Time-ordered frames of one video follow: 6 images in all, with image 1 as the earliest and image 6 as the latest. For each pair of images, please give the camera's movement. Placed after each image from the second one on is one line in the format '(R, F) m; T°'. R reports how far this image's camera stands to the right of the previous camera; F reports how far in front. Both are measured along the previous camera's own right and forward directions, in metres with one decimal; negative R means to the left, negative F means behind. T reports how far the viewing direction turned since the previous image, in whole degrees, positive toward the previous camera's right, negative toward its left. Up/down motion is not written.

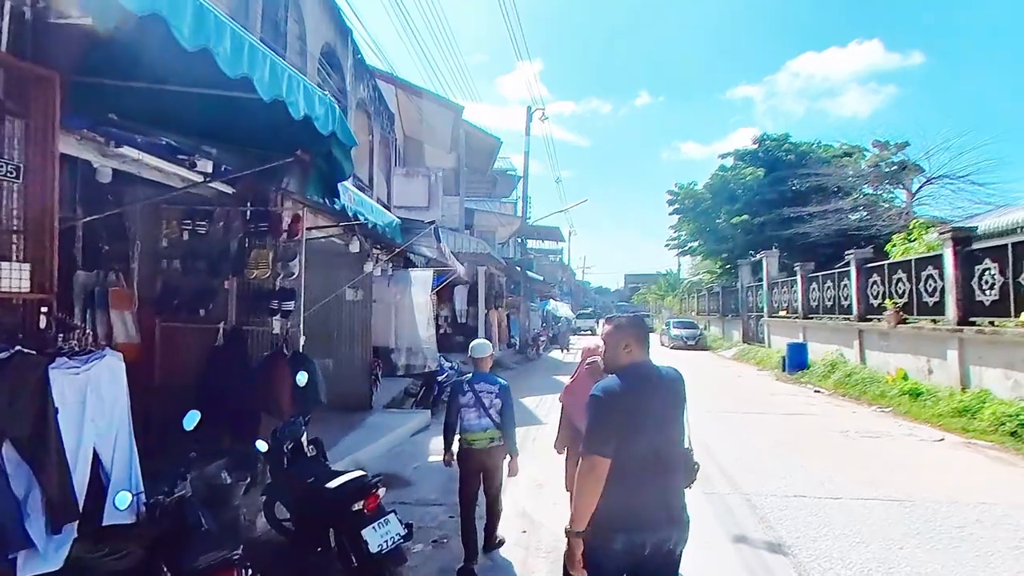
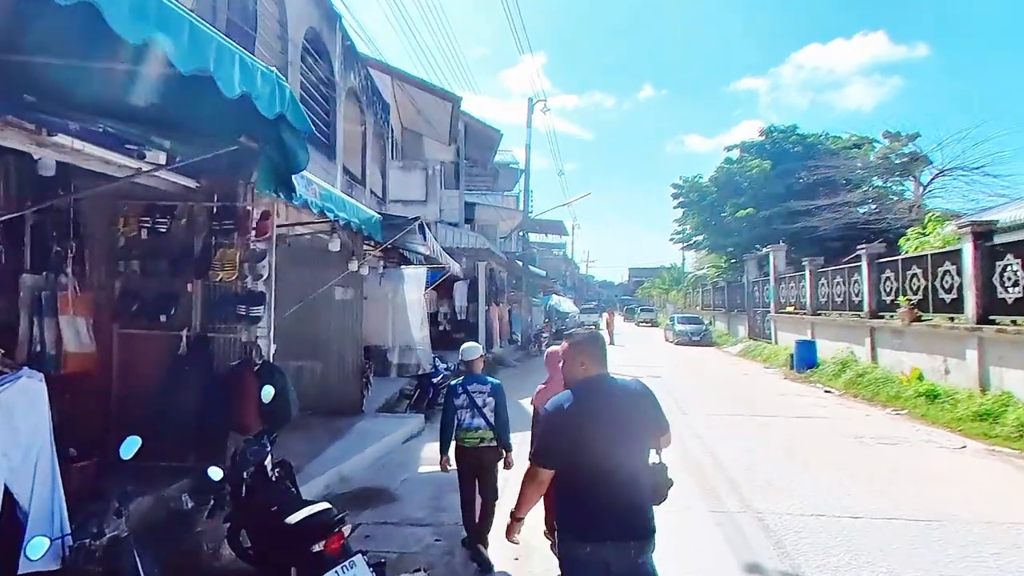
(+0.1, +0.5) m; 0°
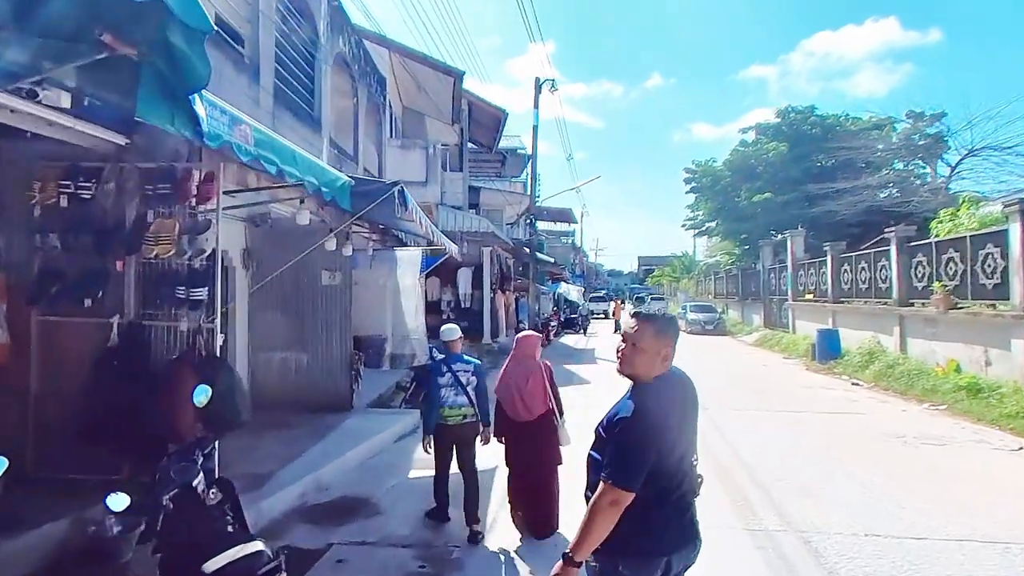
(+0.1, +0.9) m; -1°
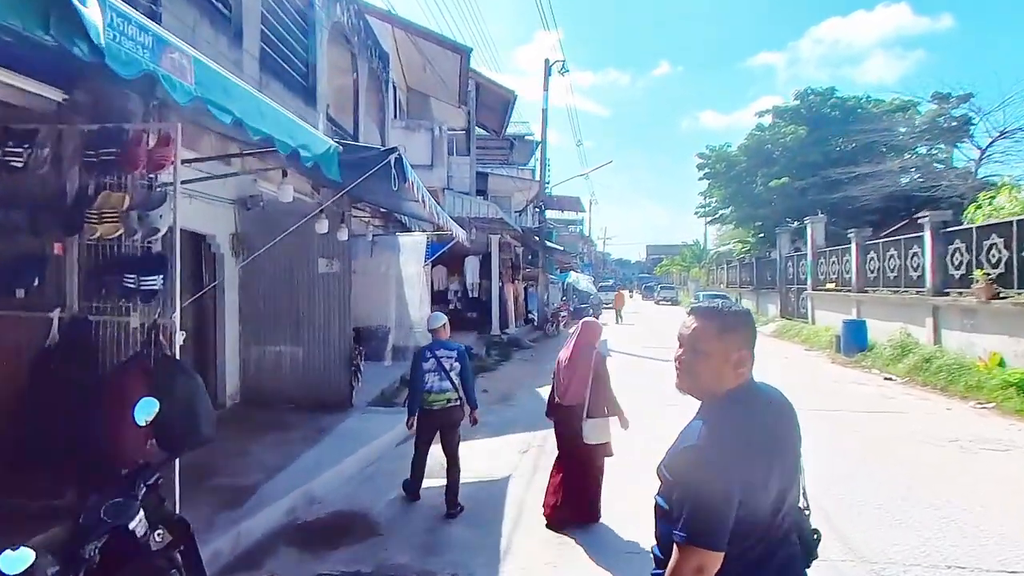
(-0.1, +0.8) m; -1°
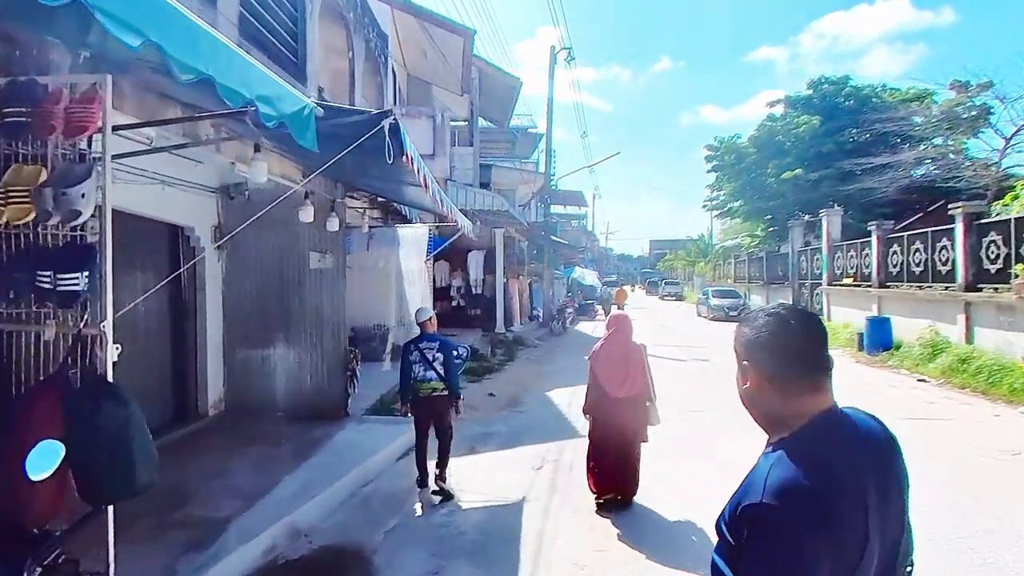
(-0.1, +0.8) m; 0°
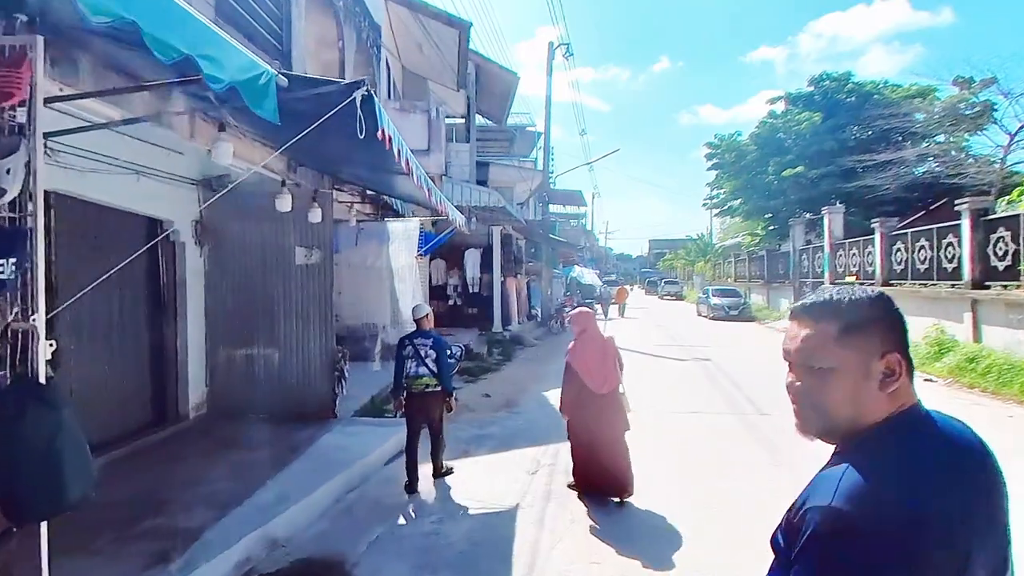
(+0.1, +0.3) m; 0°
